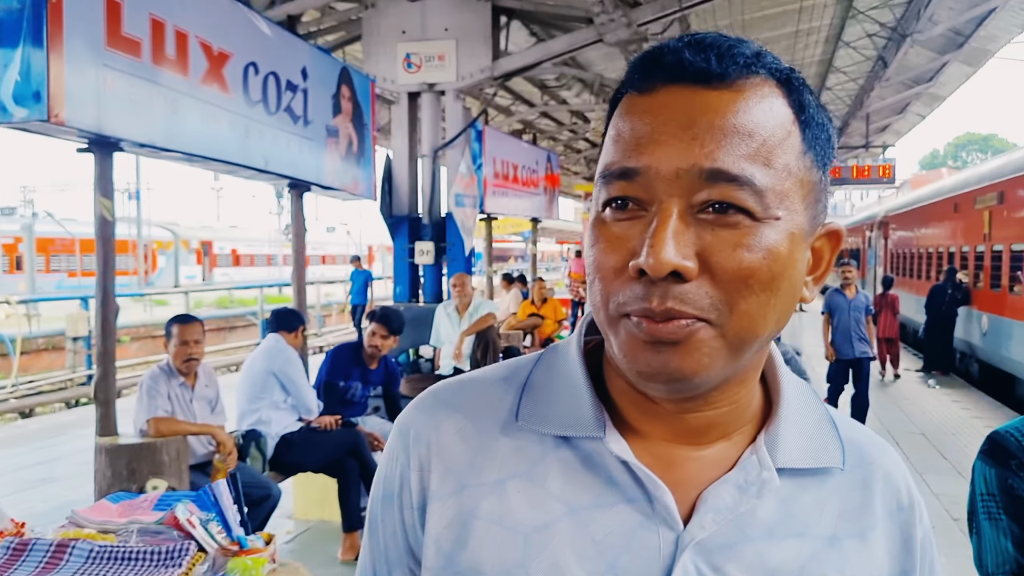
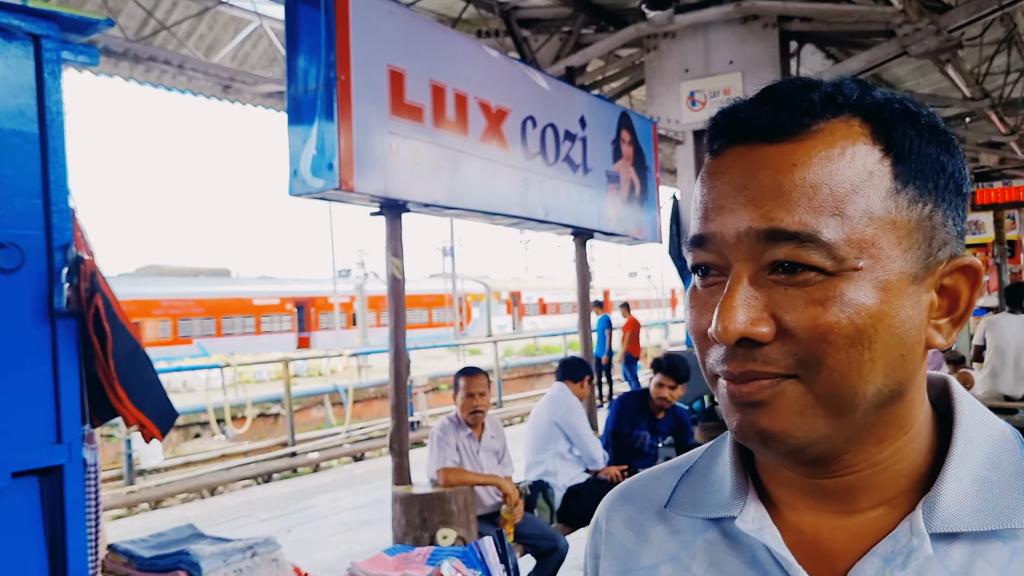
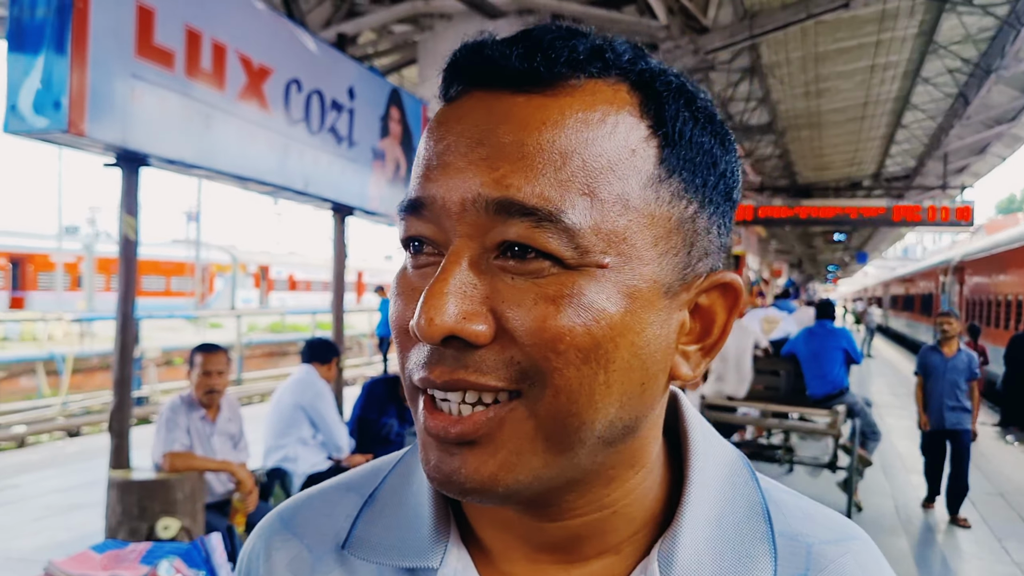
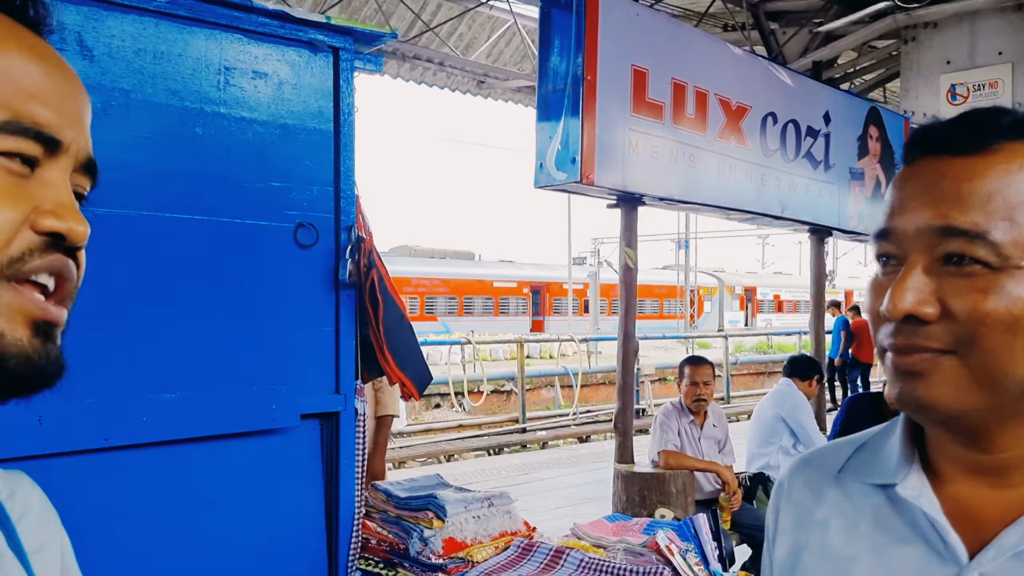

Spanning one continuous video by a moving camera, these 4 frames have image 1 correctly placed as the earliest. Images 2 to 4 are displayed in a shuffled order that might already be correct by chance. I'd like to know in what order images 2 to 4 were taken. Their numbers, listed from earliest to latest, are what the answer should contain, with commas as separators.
3, 2, 4
